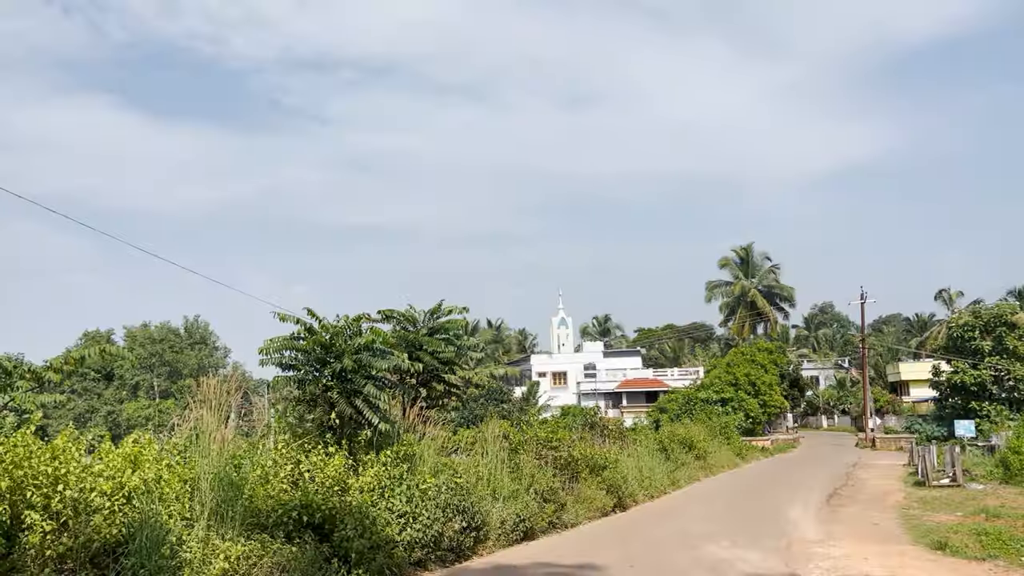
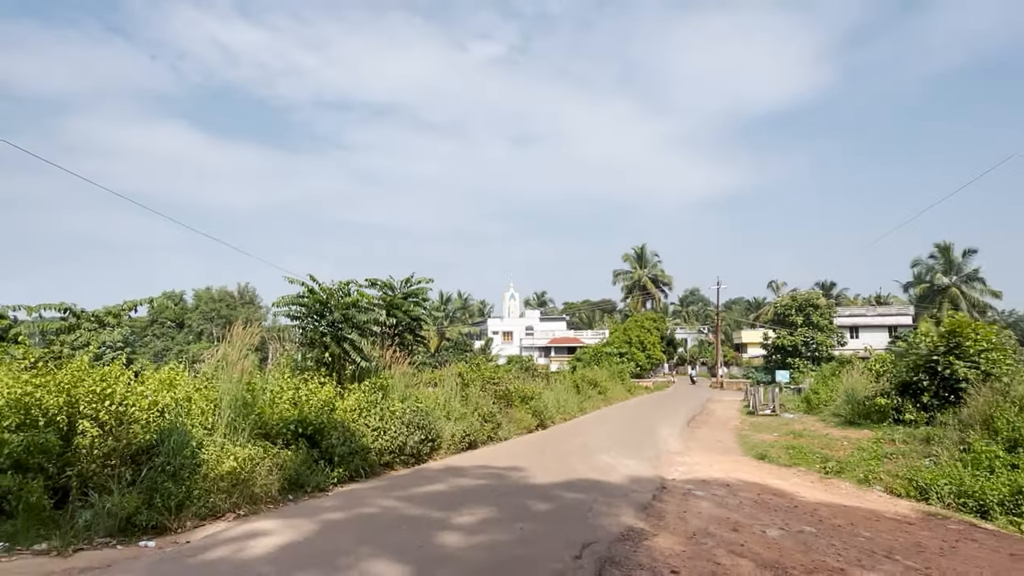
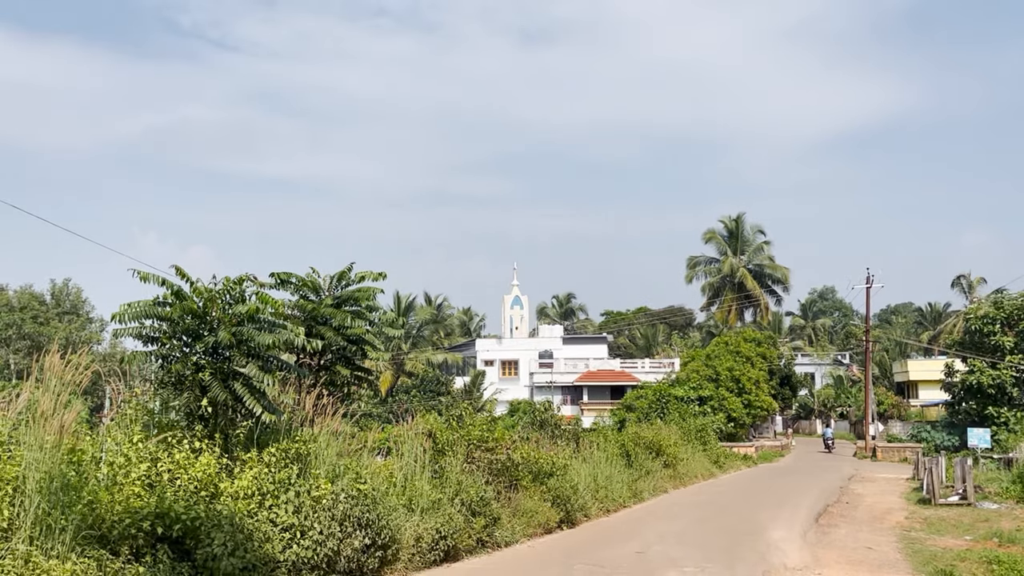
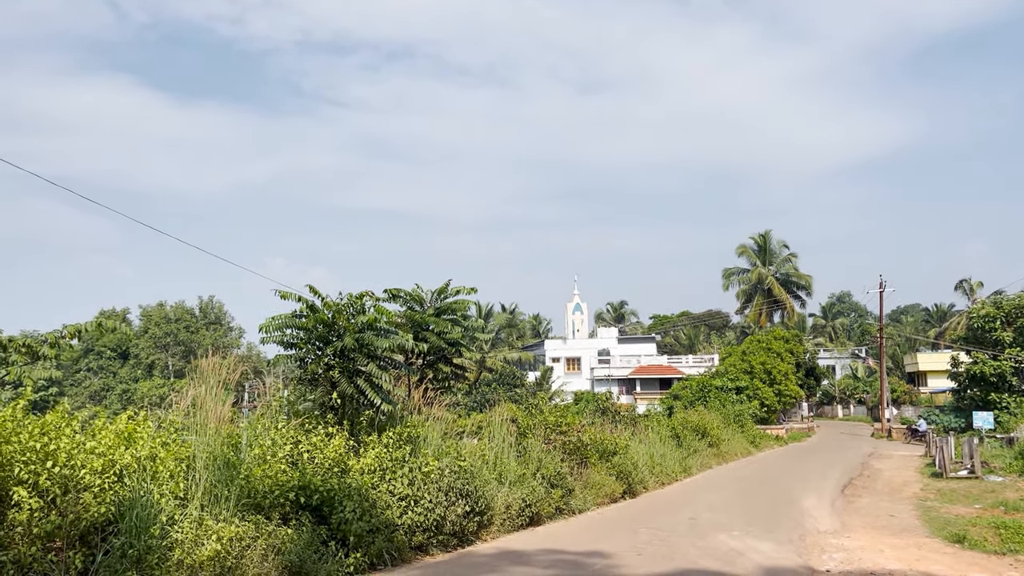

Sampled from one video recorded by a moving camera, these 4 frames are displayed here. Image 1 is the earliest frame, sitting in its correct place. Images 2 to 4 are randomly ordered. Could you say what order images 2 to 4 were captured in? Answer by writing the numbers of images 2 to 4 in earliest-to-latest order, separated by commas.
4, 3, 2
